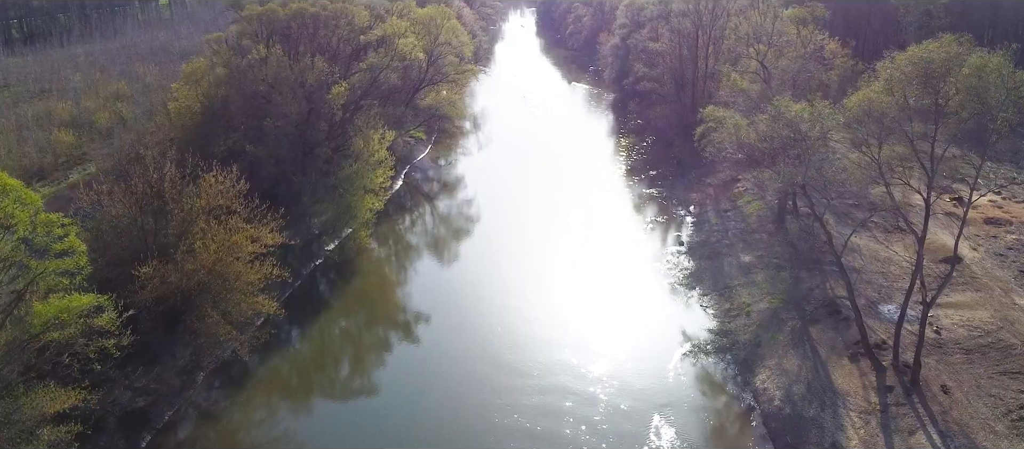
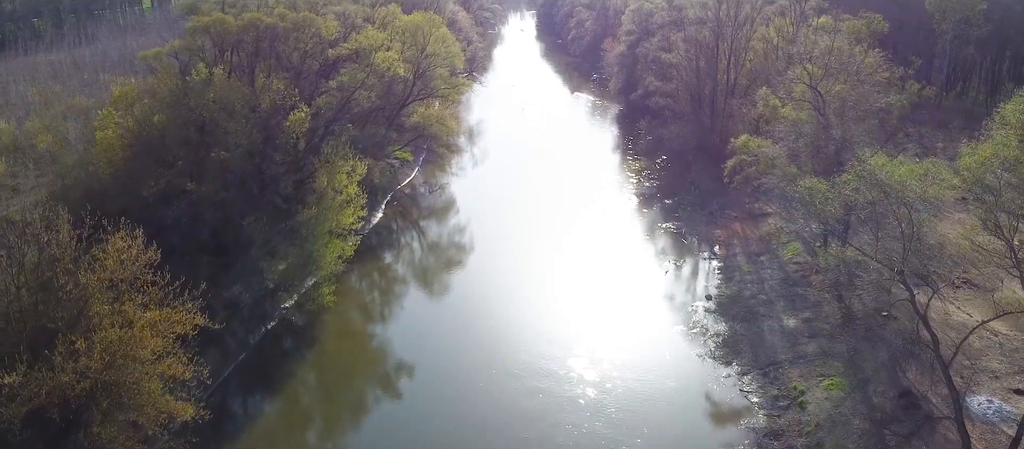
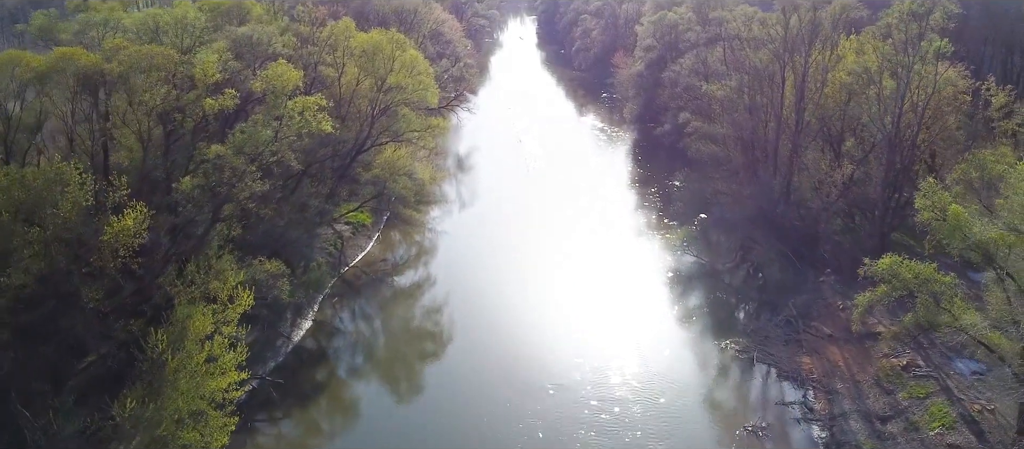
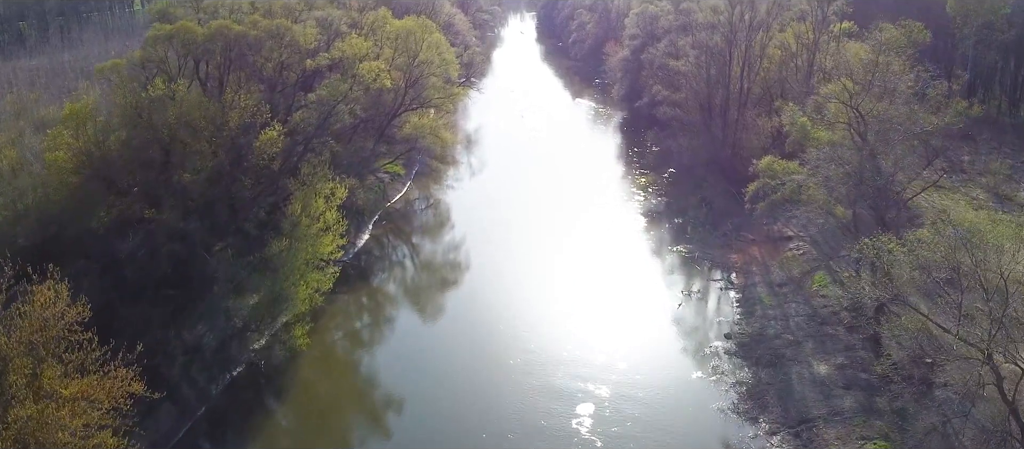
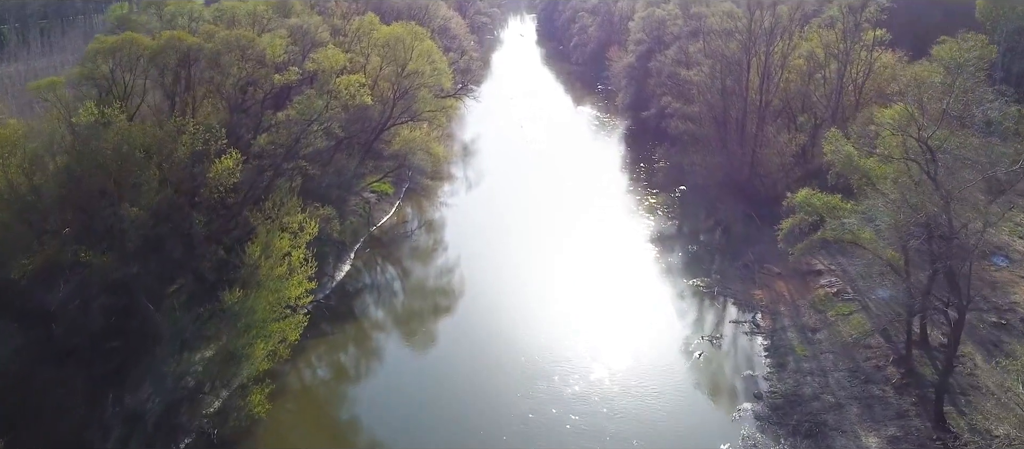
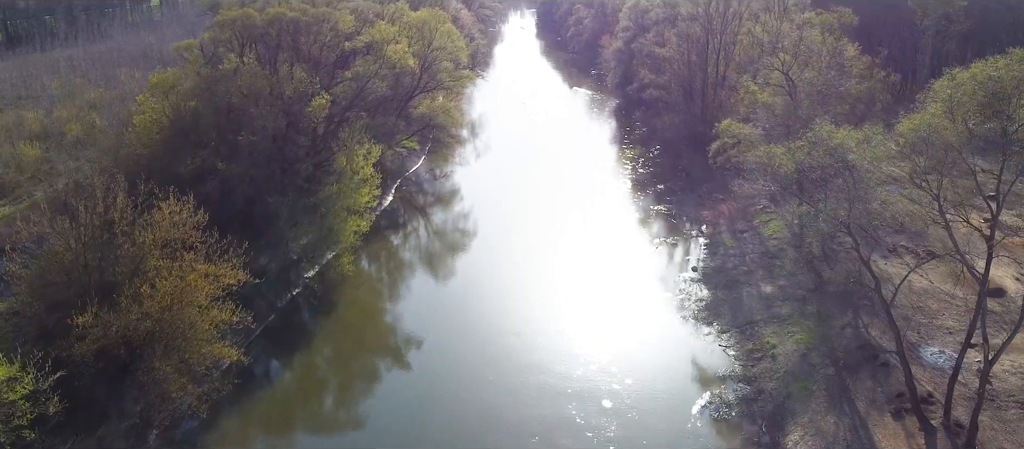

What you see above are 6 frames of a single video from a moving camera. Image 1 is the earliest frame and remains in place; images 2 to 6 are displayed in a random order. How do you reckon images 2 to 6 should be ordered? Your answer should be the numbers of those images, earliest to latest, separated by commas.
6, 2, 4, 5, 3
